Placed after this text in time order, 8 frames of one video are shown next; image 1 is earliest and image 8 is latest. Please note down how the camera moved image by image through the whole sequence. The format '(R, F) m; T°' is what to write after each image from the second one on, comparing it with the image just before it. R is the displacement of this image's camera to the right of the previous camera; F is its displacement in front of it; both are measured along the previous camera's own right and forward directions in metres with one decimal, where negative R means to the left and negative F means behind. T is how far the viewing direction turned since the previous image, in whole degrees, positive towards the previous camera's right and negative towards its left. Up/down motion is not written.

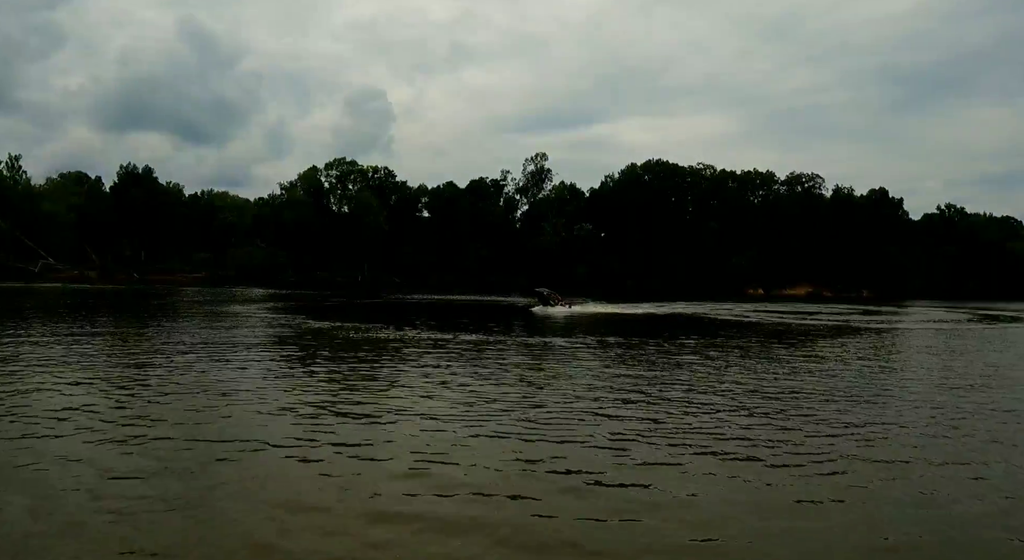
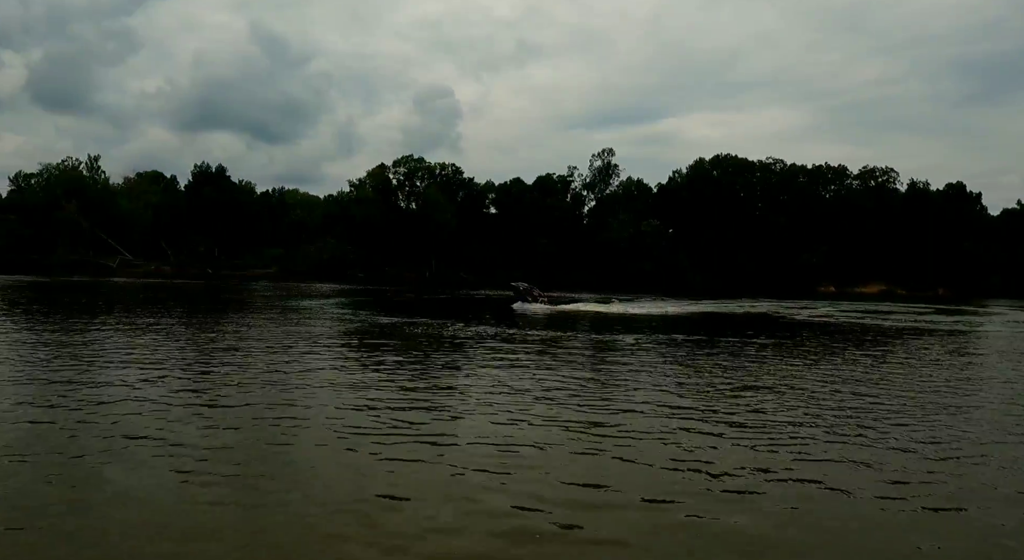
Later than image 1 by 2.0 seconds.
(-0.3, +0.2) m; -4°
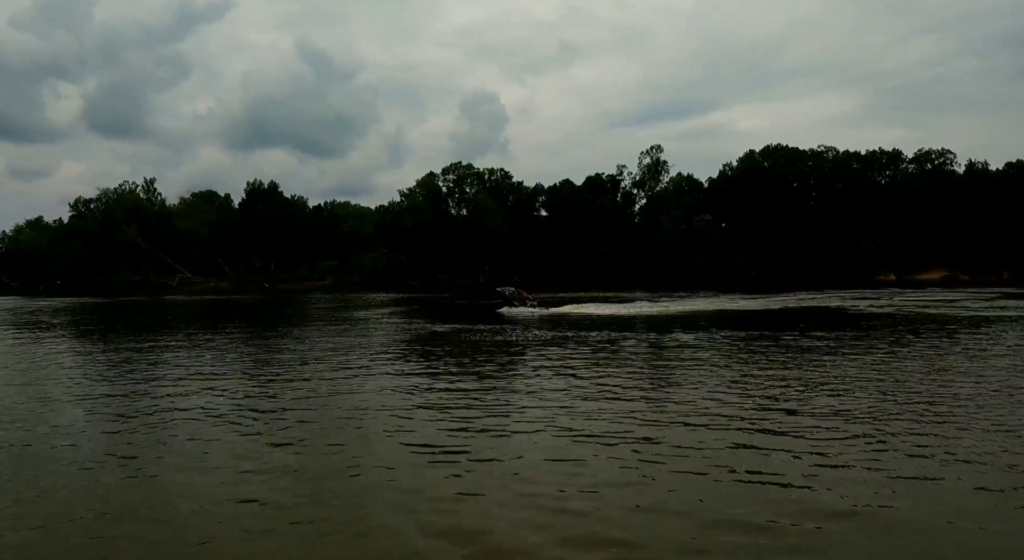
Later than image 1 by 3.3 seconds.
(-0.2, +0.1) m; -3°
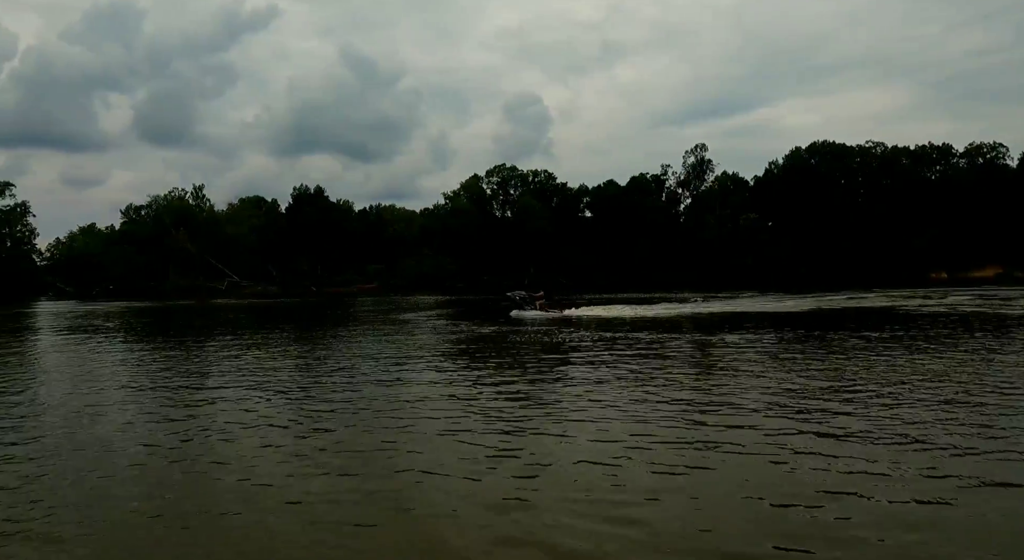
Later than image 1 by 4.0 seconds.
(-0.2, 0.0) m; -3°
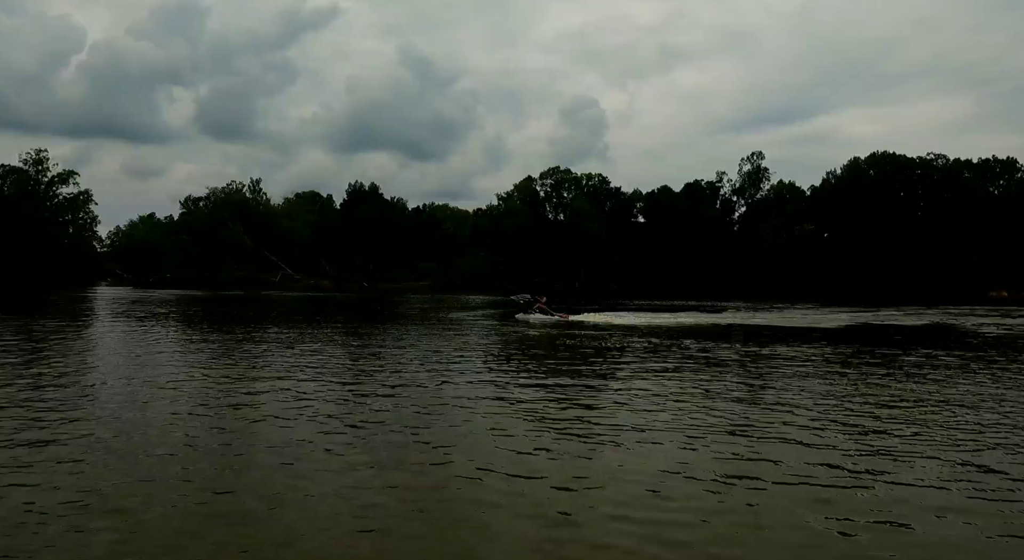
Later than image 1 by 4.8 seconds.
(-0.2, 0.0) m; -3°
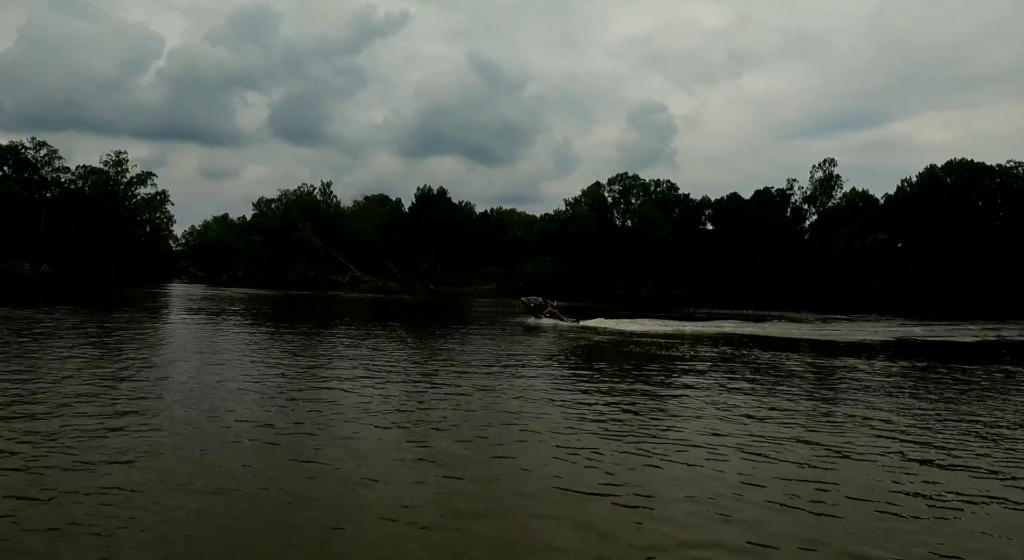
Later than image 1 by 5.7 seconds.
(-0.3, -0.2) m; -4°
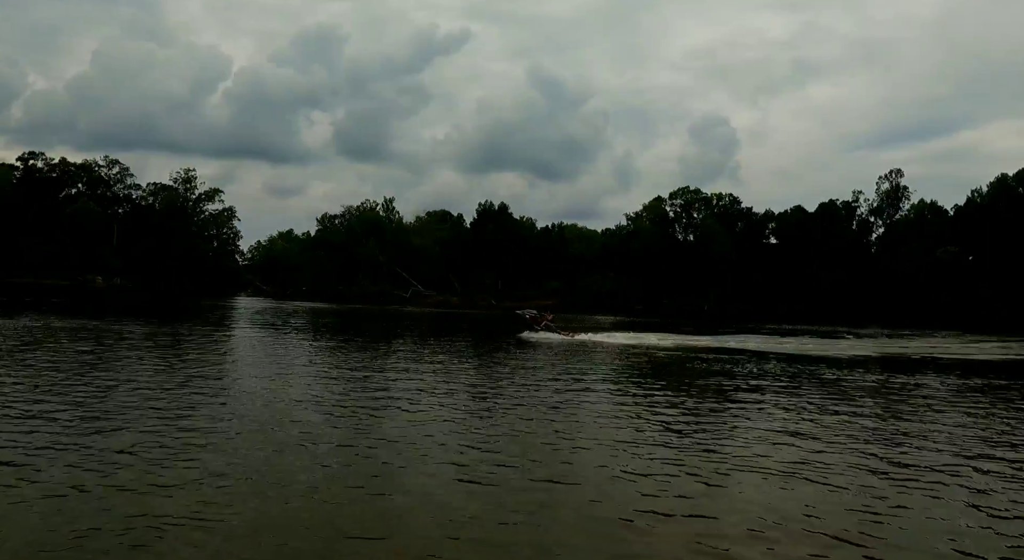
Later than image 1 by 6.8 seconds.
(-0.2, -0.3) m; -4°
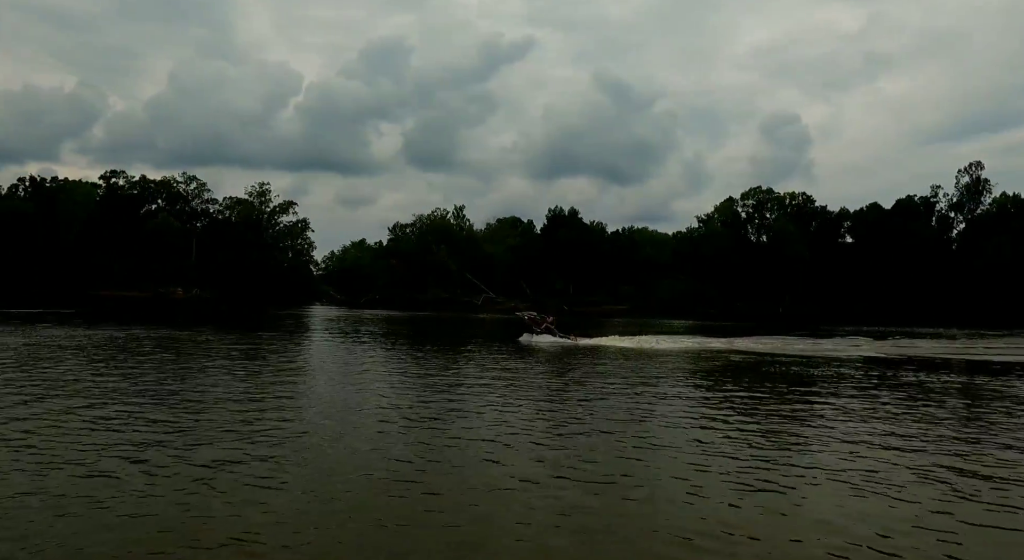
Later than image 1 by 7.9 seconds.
(-0.2, -0.4) m; -5°
